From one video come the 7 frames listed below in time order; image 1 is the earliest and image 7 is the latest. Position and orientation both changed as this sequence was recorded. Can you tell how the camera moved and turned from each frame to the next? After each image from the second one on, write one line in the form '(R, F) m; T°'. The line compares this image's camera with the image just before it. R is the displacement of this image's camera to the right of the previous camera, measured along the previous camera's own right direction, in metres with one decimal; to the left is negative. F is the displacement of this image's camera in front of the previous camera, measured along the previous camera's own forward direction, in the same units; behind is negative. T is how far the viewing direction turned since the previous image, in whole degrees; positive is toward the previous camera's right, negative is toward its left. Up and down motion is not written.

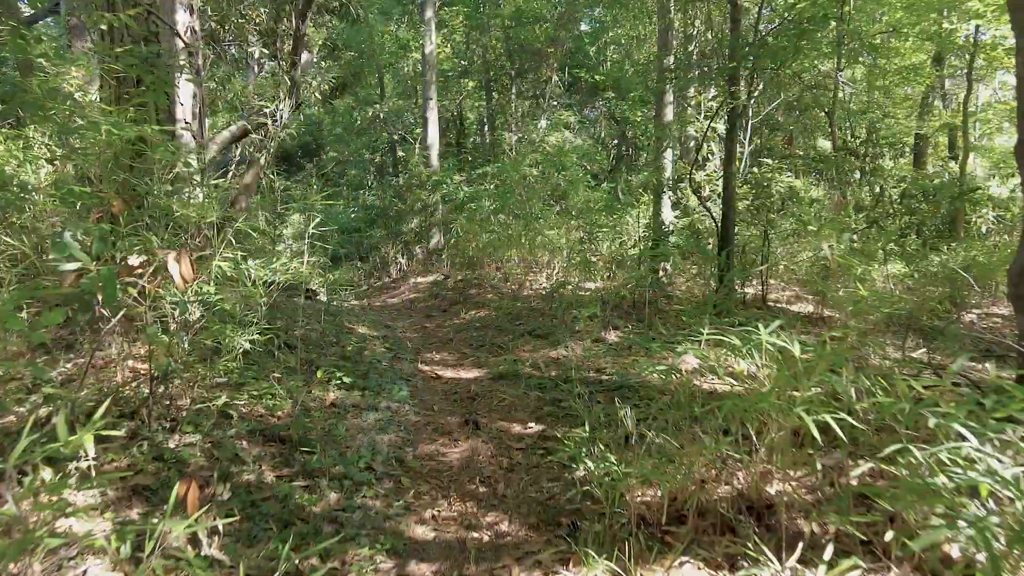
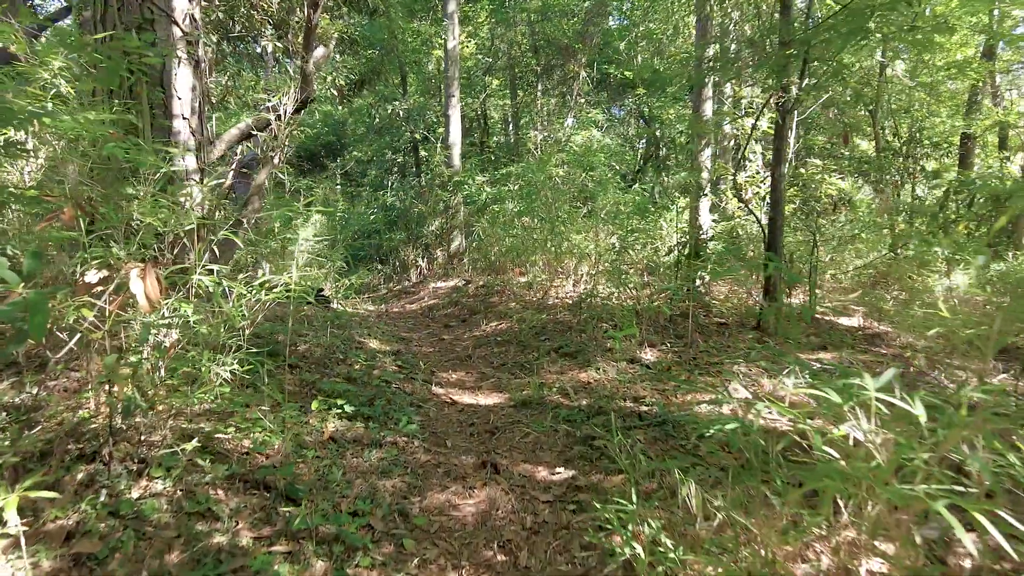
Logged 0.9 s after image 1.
(0.0, +0.4) m; -2°
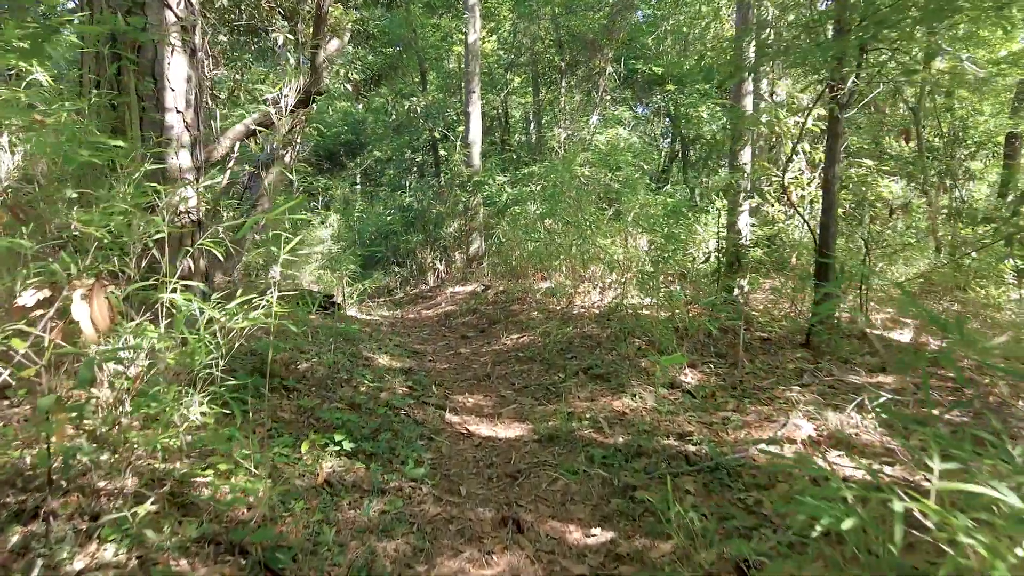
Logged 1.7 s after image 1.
(0.0, +0.4) m; -2°
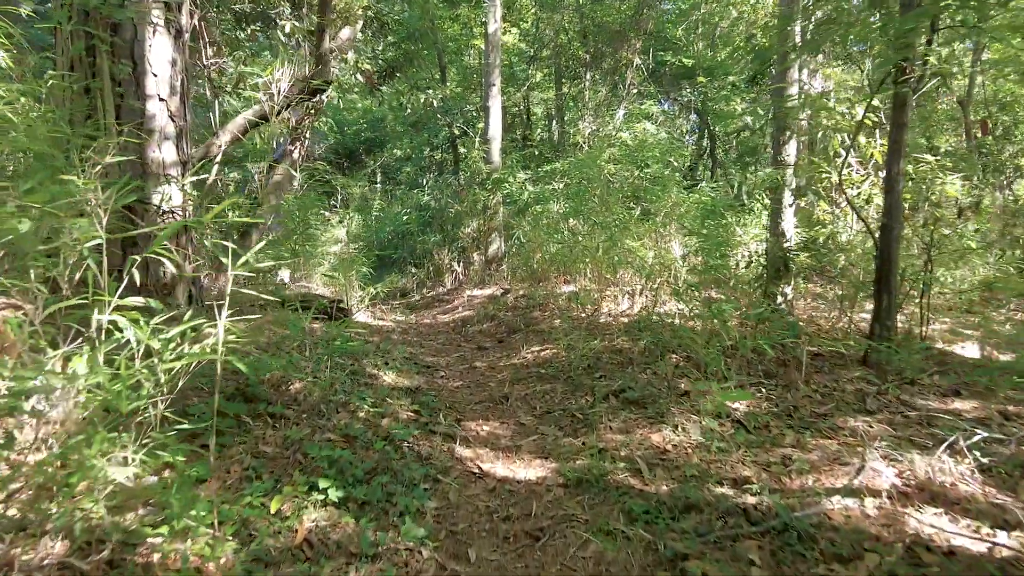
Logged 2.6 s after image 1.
(0.0, +0.5) m; -2°
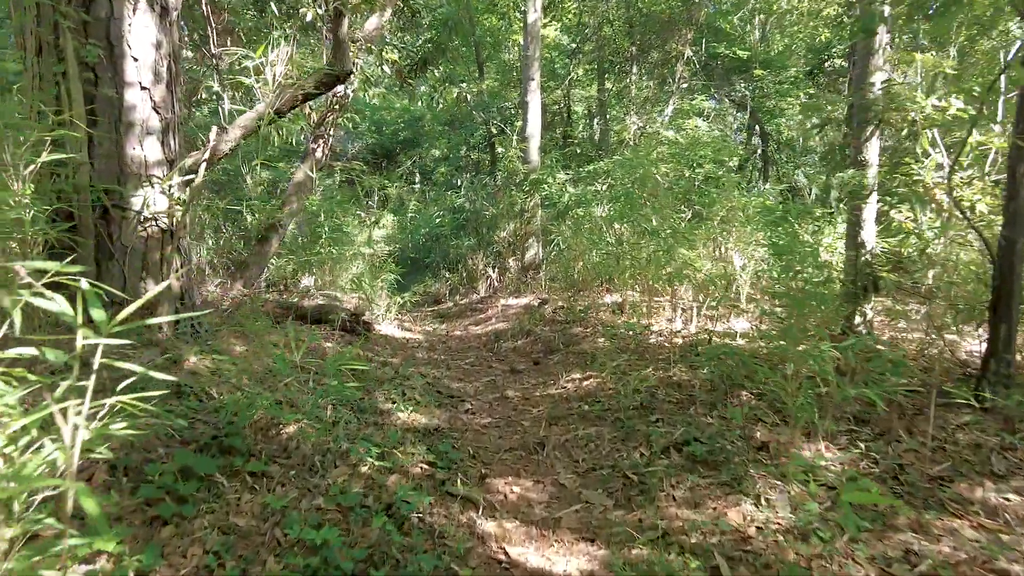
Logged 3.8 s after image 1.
(0.0, +0.6) m; -3°
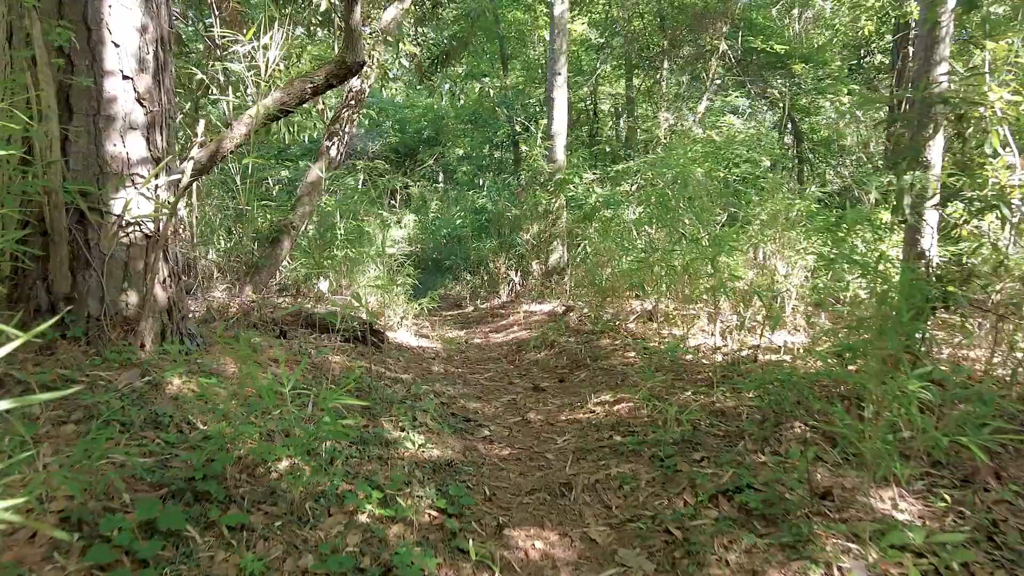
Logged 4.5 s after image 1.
(0.0, +0.4) m; -2°
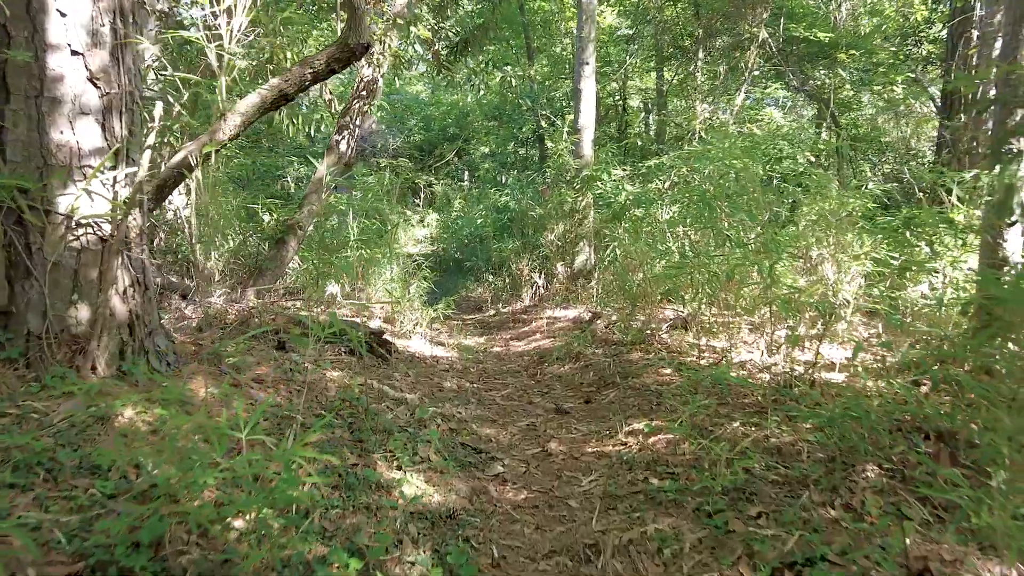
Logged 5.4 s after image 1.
(0.0, +0.5) m; -2°
